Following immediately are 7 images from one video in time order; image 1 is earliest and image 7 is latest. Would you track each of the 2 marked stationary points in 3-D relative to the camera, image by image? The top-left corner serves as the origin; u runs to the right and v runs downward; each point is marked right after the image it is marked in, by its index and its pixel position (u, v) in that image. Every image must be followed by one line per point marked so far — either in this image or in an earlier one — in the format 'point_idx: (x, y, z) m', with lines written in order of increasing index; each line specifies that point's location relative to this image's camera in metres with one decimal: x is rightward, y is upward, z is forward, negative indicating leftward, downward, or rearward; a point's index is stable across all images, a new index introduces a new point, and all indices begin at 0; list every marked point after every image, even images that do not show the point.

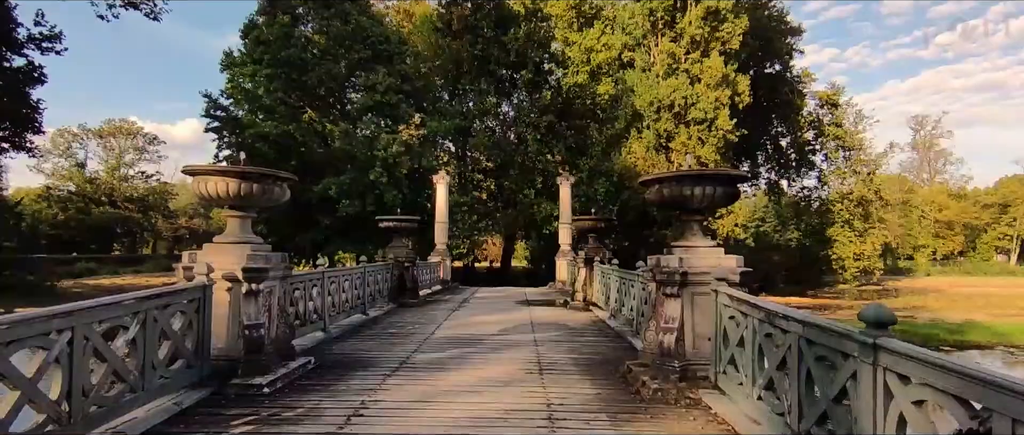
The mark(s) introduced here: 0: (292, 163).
0: (-6.3, +1.6, +16.6) m
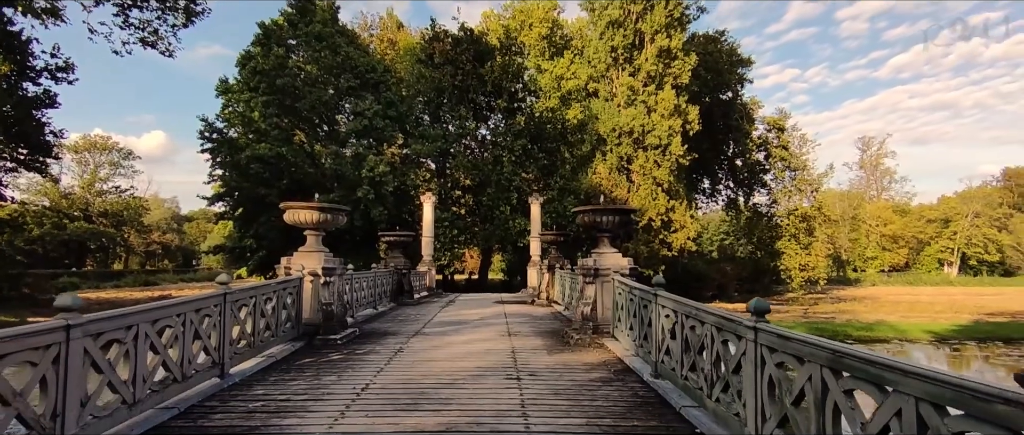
0: (-7.0, +1.1, +18.4) m
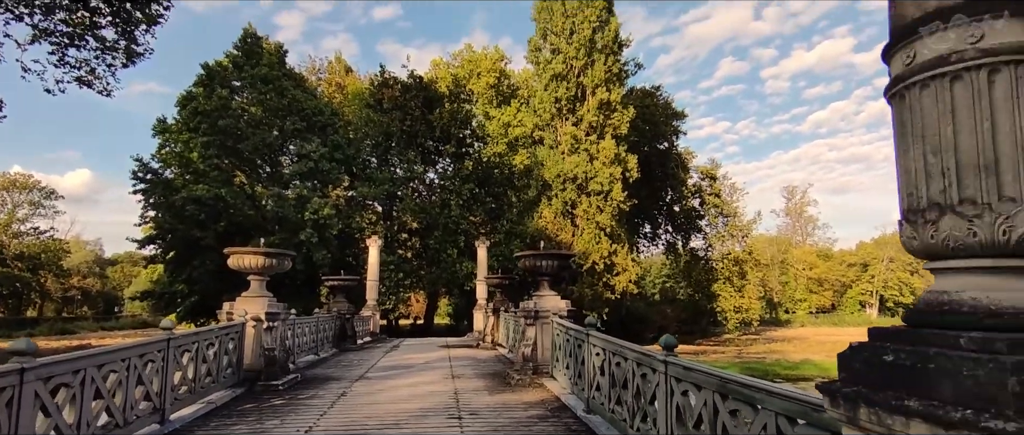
0: (-8.7, -0.2, +18.0) m
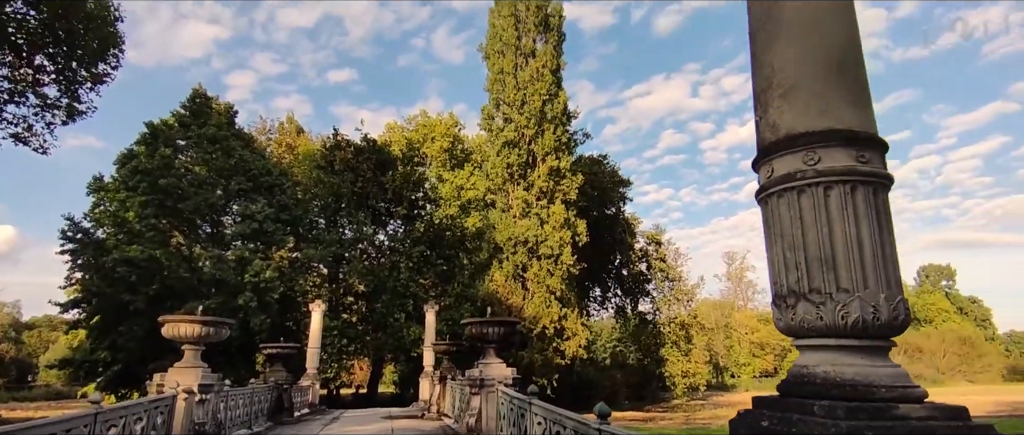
0: (-10.2, -2.0, +17.2) m
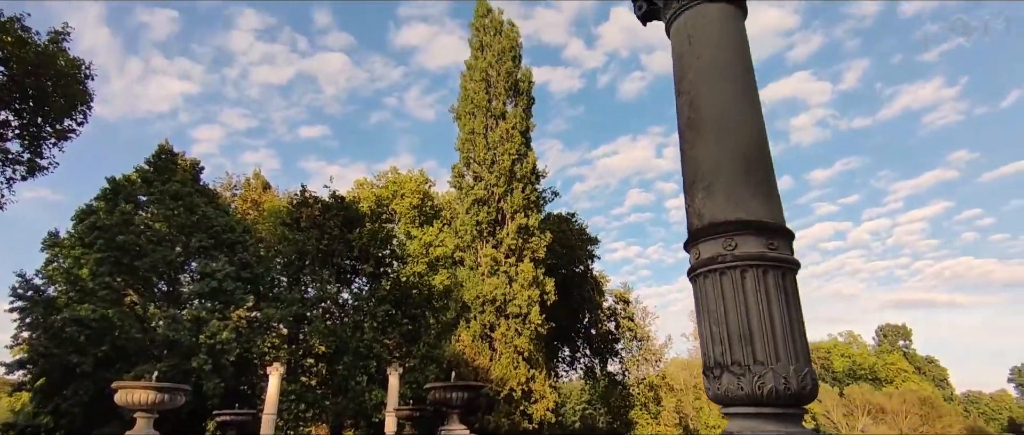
0: (-11.1, -3.6, +16.5) m
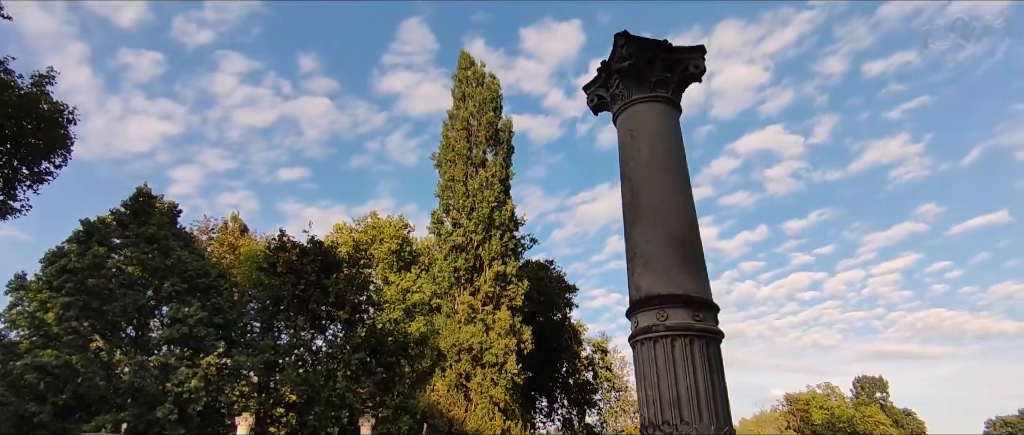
0: (-11.8, -4.7, +15.9) m
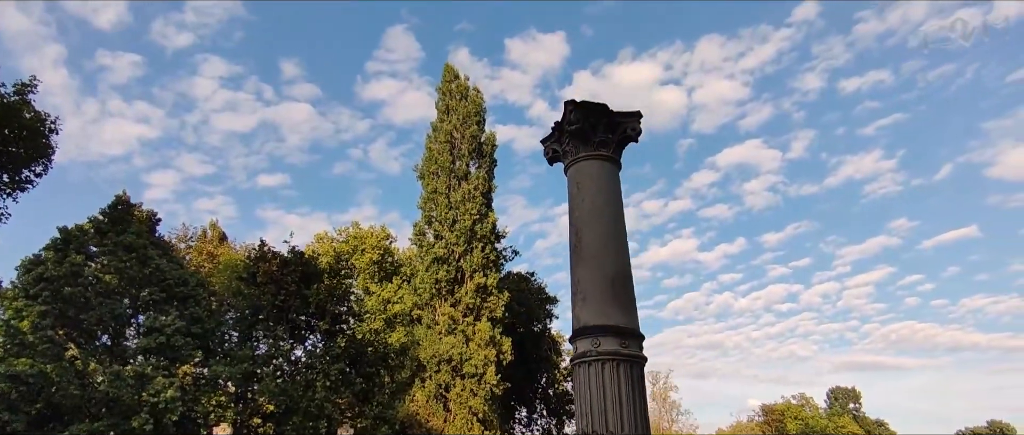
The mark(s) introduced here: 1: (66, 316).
0: (-12.3, -5.0, +15.8) m
1: (-12.5, -2.8, +17.0) m
